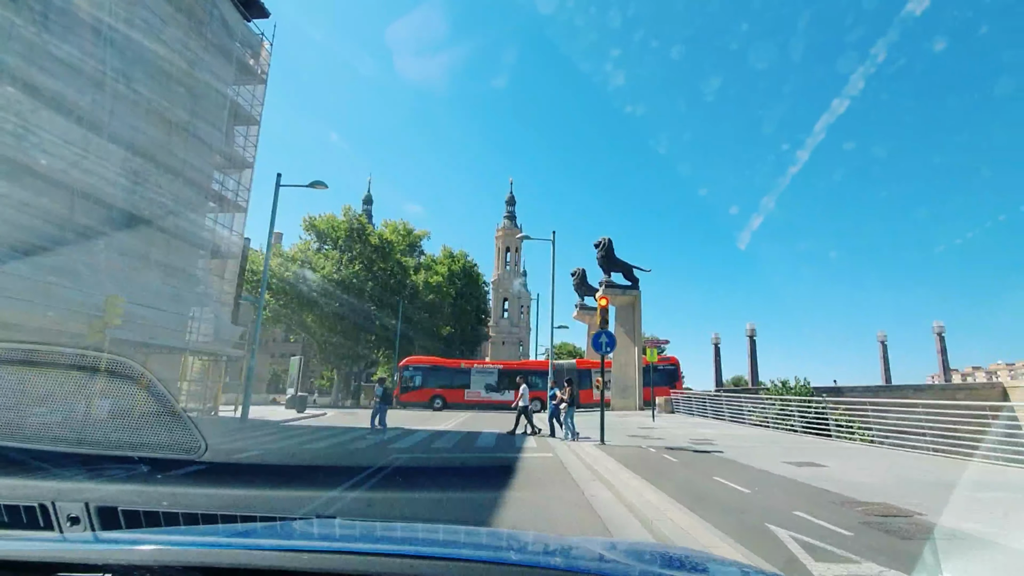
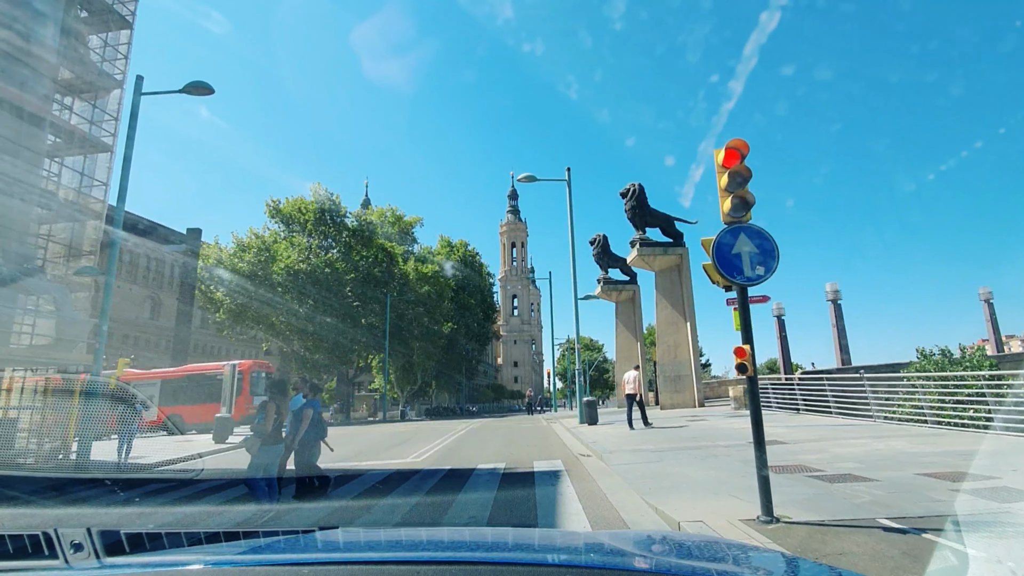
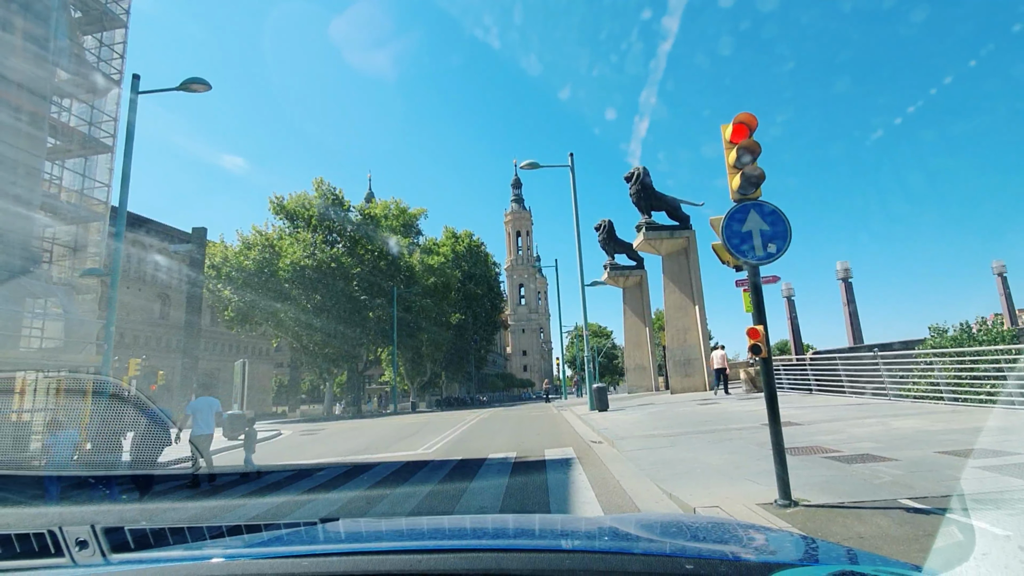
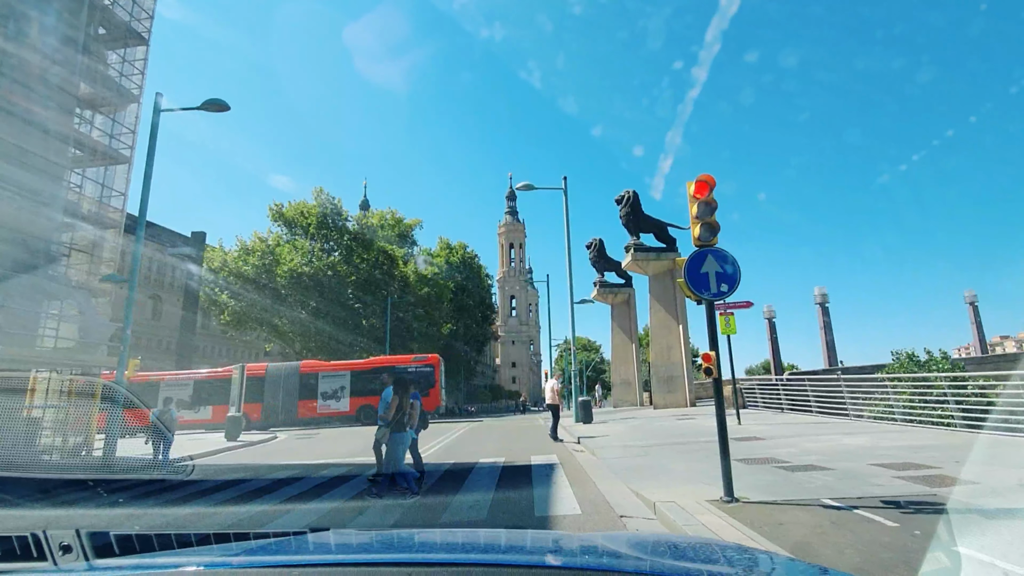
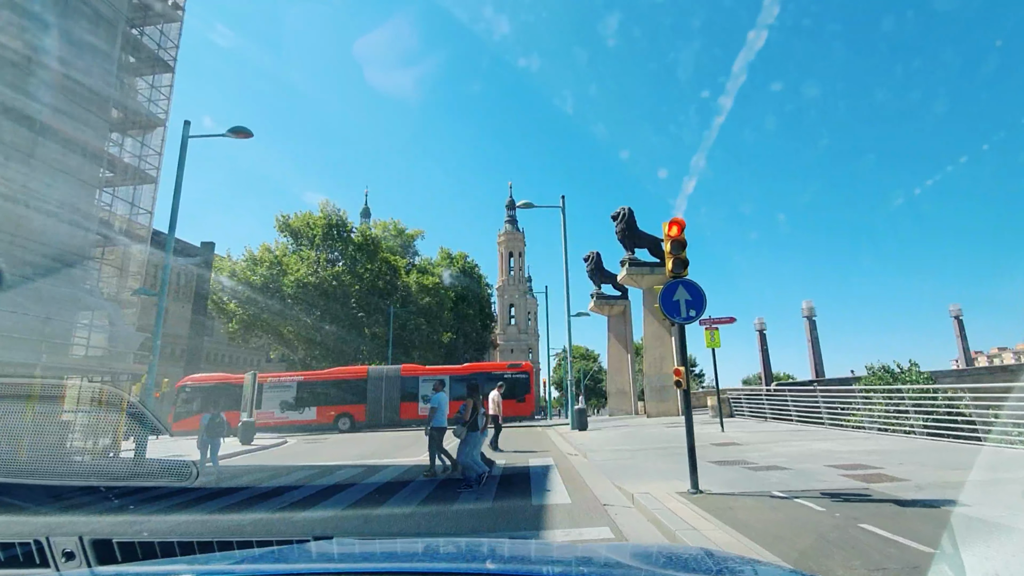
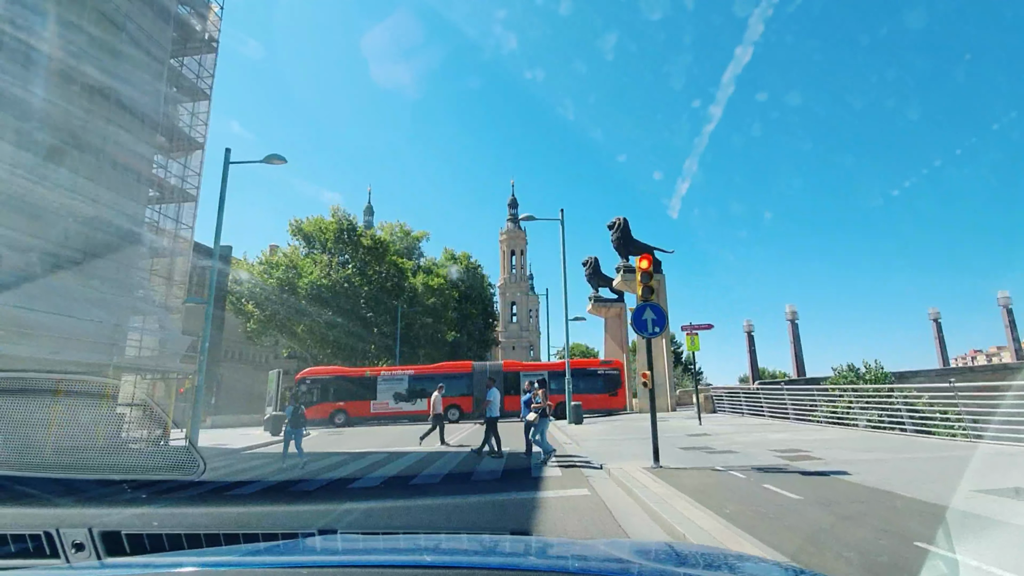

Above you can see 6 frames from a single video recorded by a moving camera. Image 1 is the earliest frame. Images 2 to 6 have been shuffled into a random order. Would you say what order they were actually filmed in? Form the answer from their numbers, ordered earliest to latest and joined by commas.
6, 5, 4, 2, 3
